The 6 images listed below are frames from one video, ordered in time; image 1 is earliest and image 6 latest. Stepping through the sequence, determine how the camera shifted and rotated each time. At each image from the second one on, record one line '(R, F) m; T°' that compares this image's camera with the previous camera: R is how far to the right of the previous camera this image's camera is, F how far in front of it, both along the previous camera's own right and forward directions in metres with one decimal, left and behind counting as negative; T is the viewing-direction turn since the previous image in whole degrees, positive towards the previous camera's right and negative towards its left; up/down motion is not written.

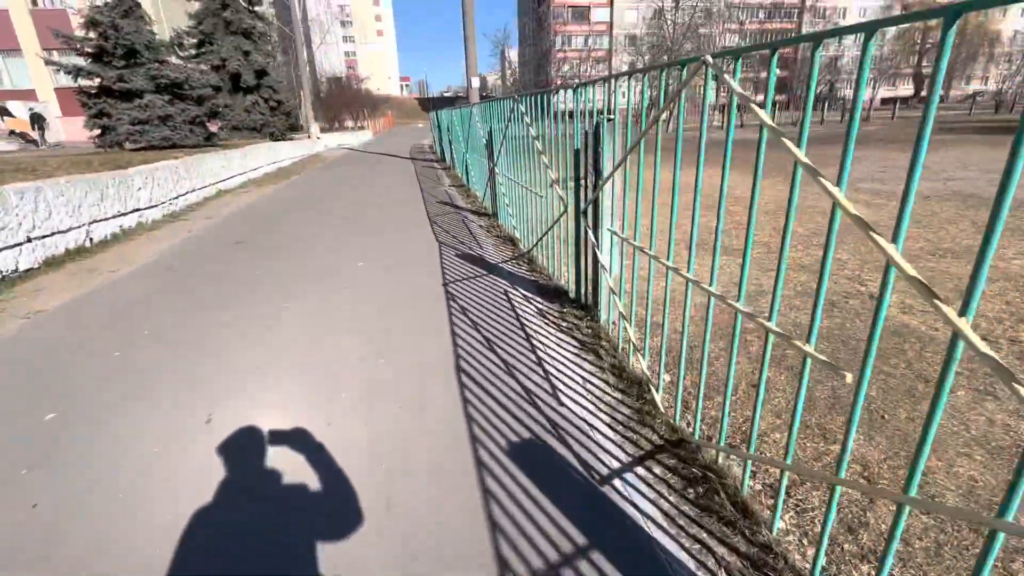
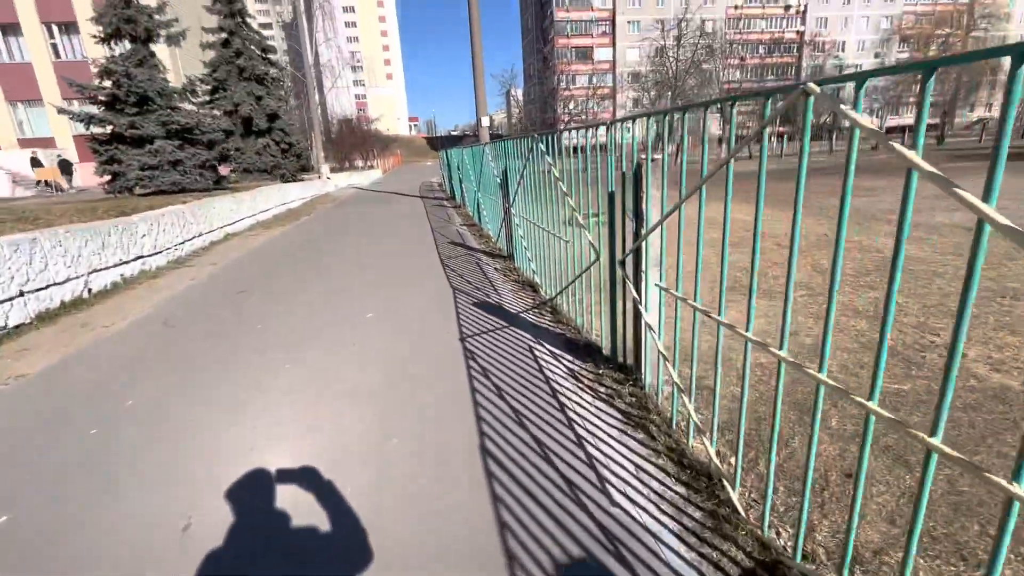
(-0.1, +0.4) m; -1°
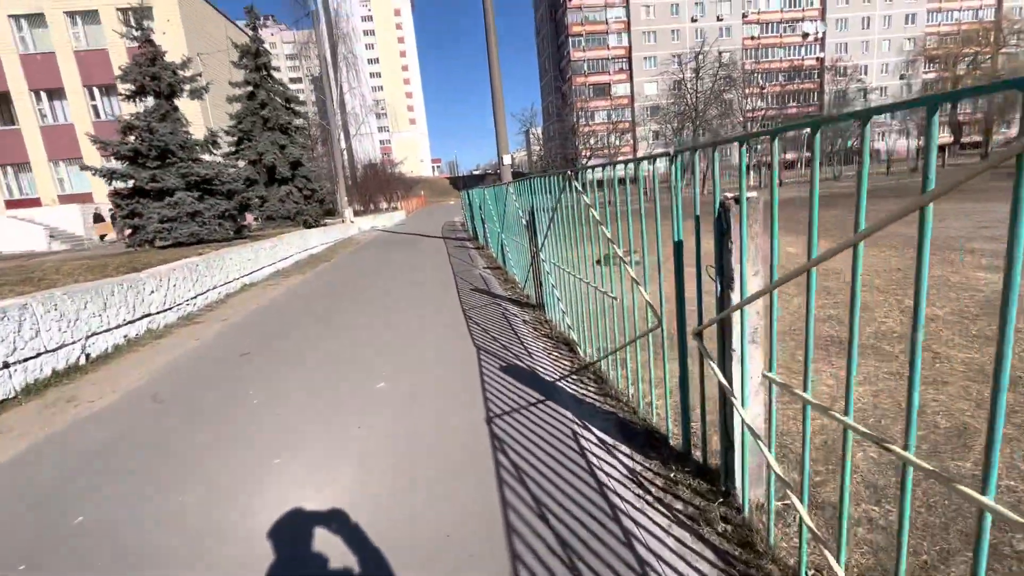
(-0.1, +0.7) m; -3°
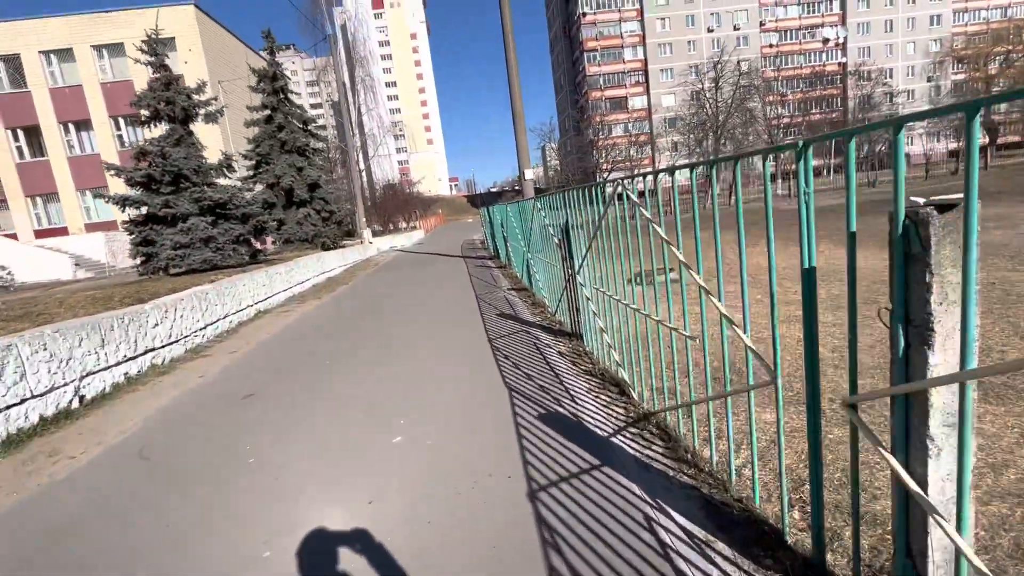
(-0.1, +0.7) m; -2°
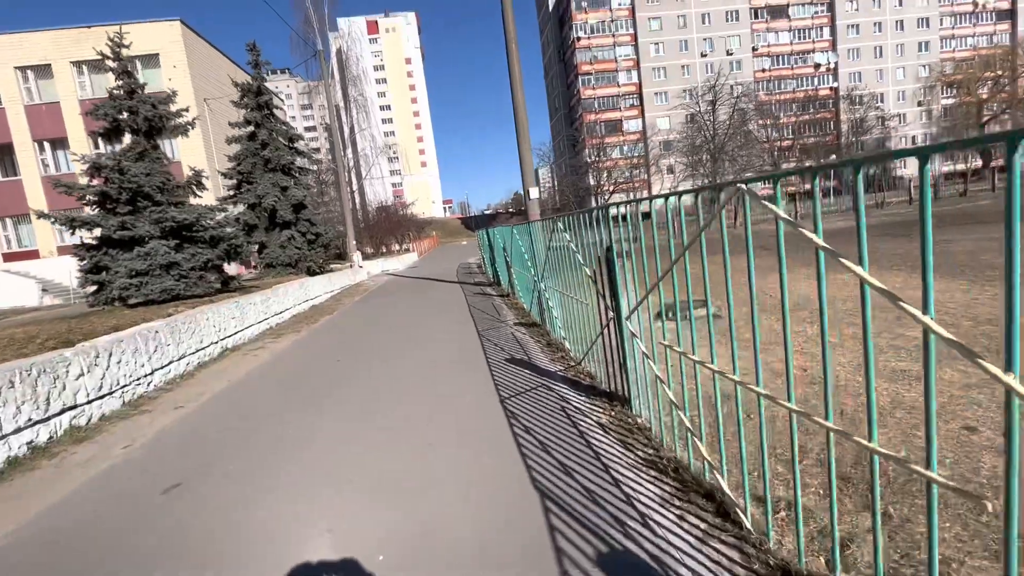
(-0.2, +1.3) m; +1°
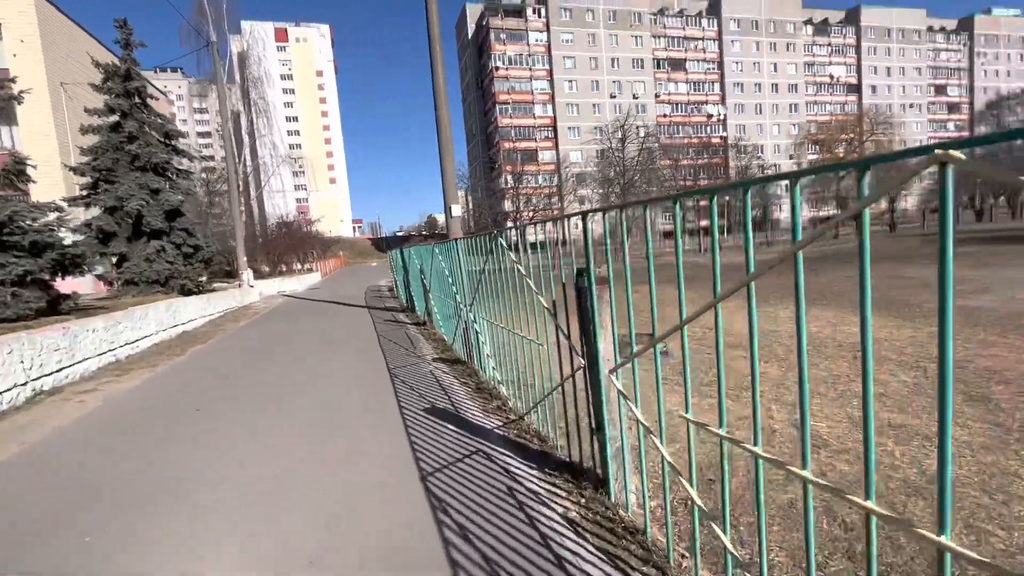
(-0.1, +1.1) m; +10°
